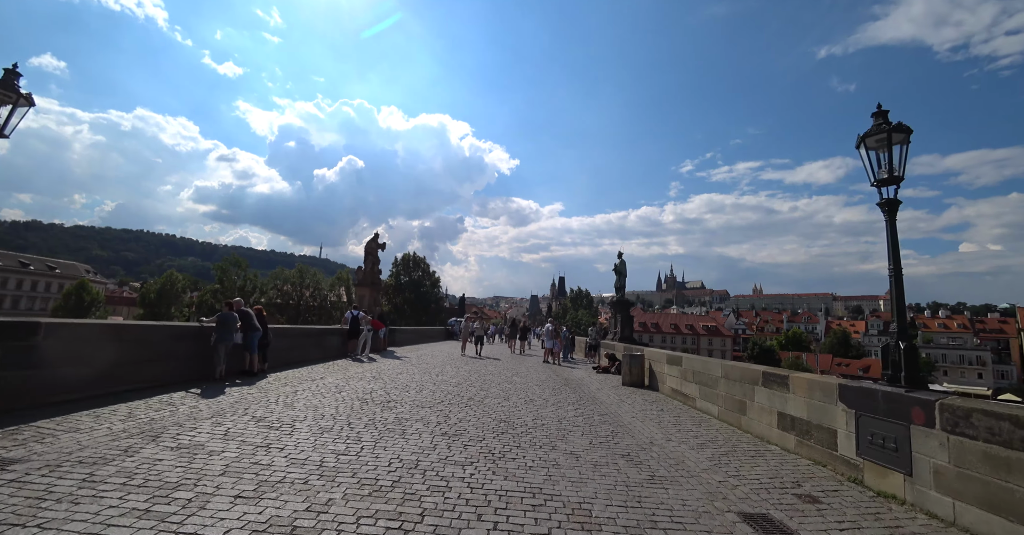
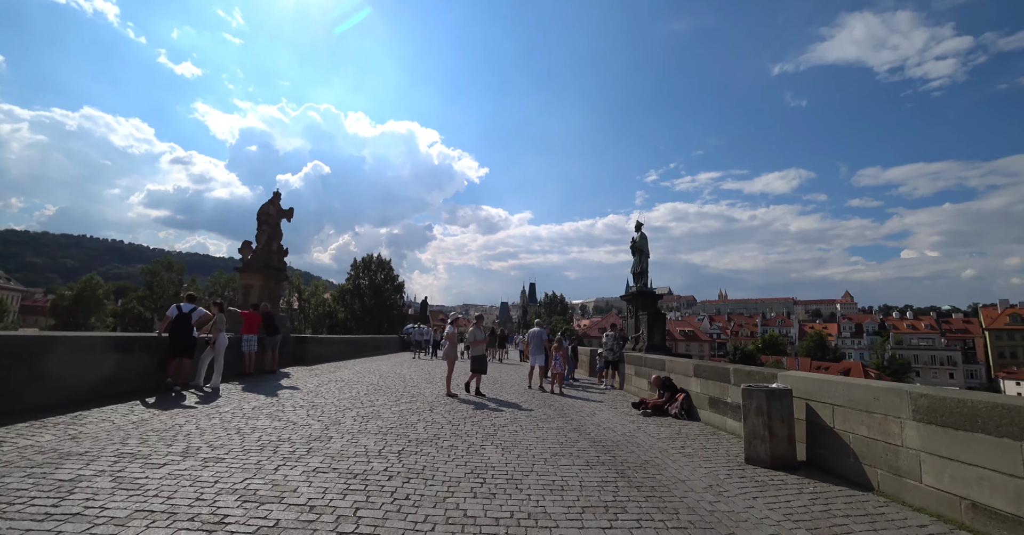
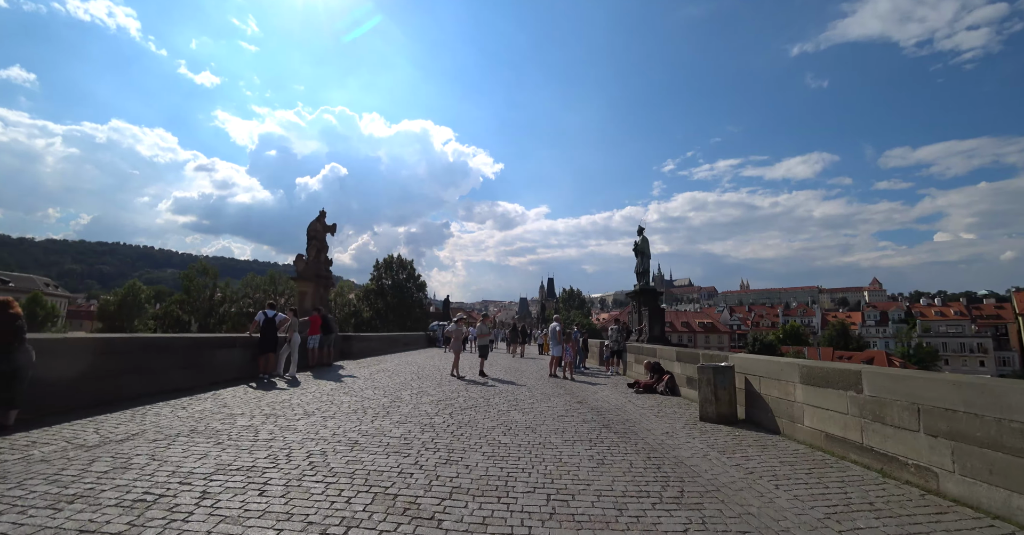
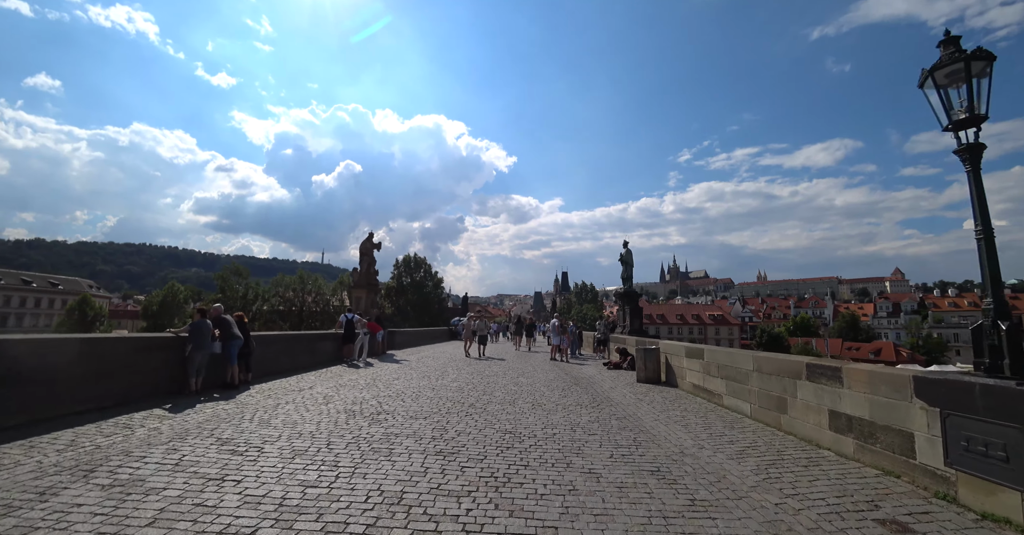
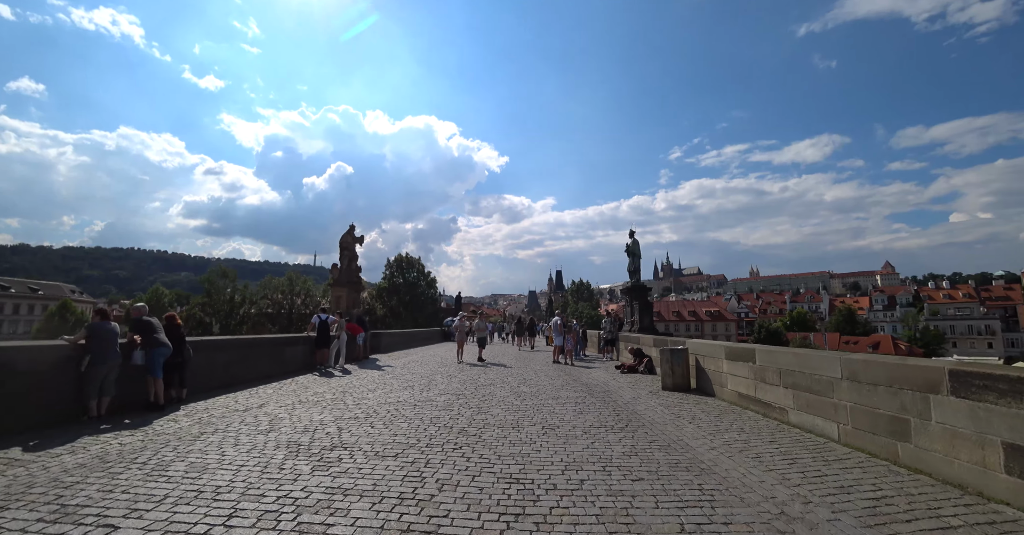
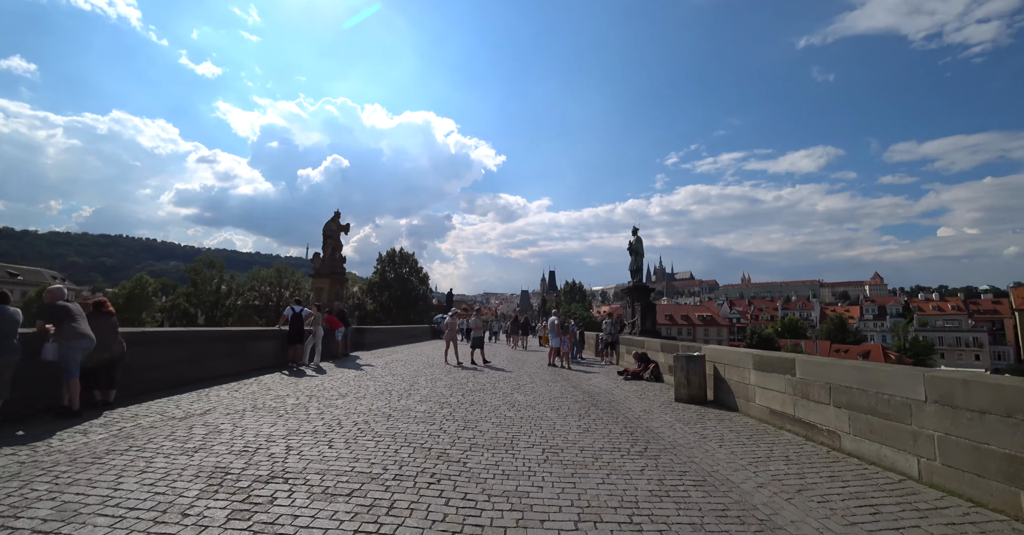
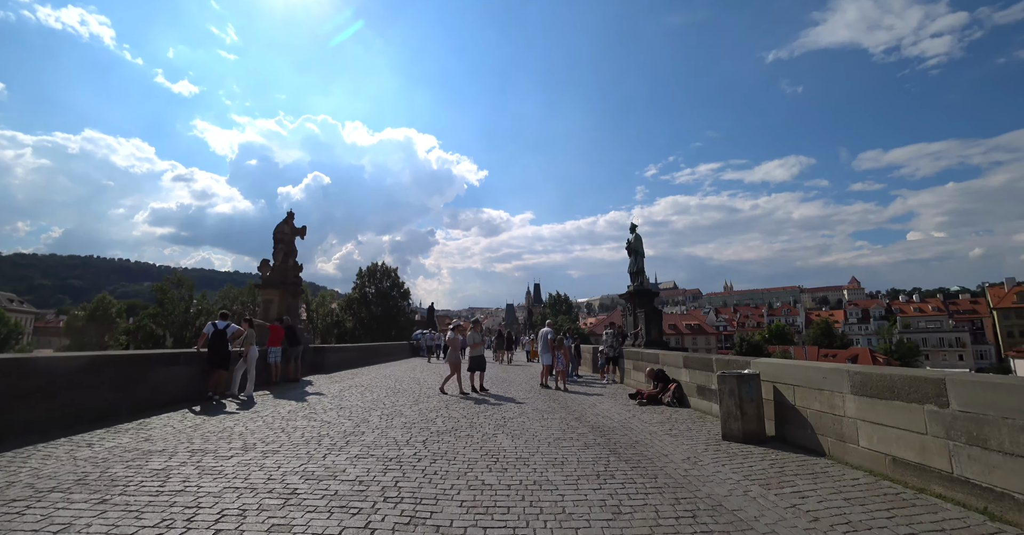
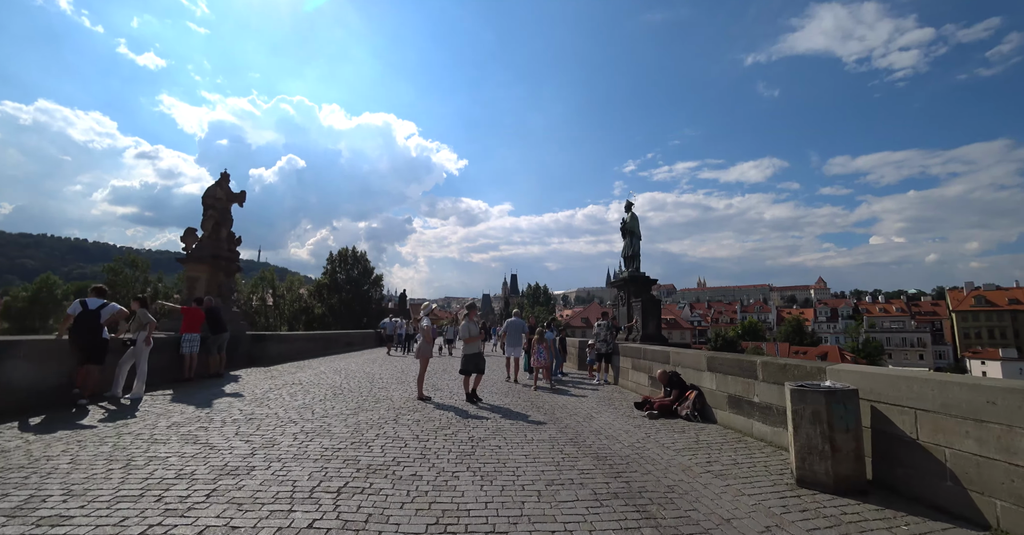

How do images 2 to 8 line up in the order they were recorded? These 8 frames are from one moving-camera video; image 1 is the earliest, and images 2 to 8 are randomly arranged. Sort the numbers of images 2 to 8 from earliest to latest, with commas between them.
4, 5, 6, 3, 7, 2, 8
